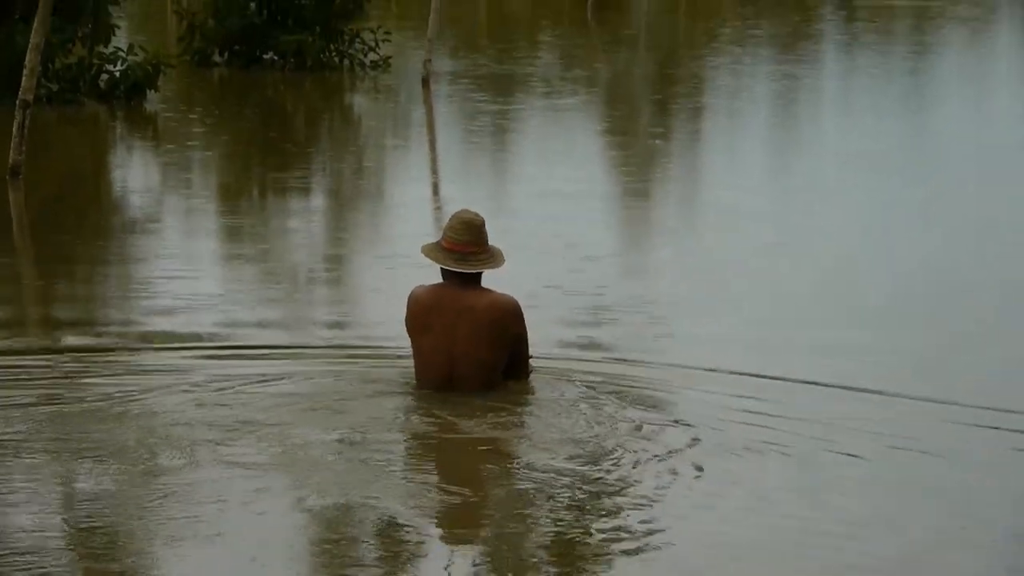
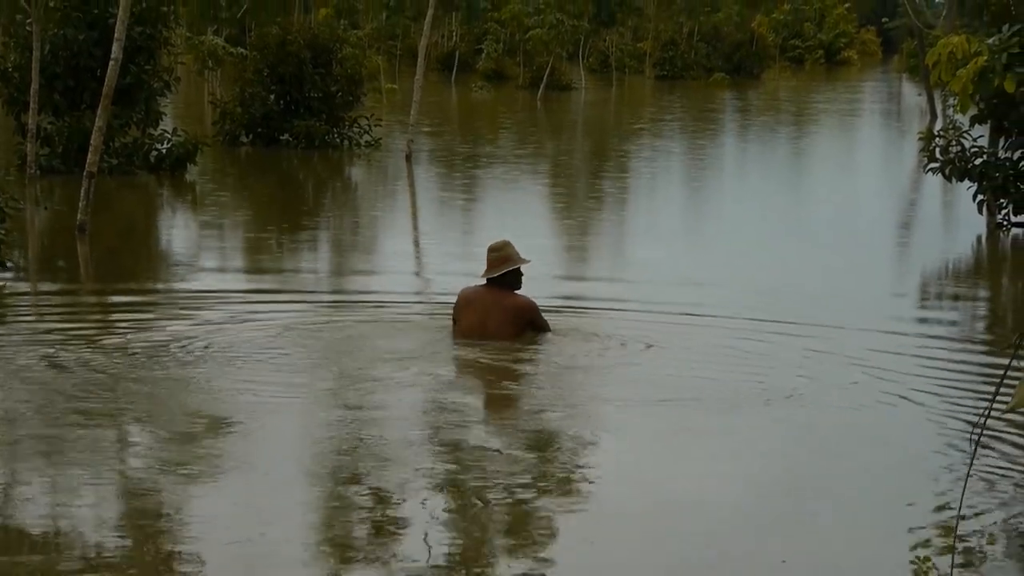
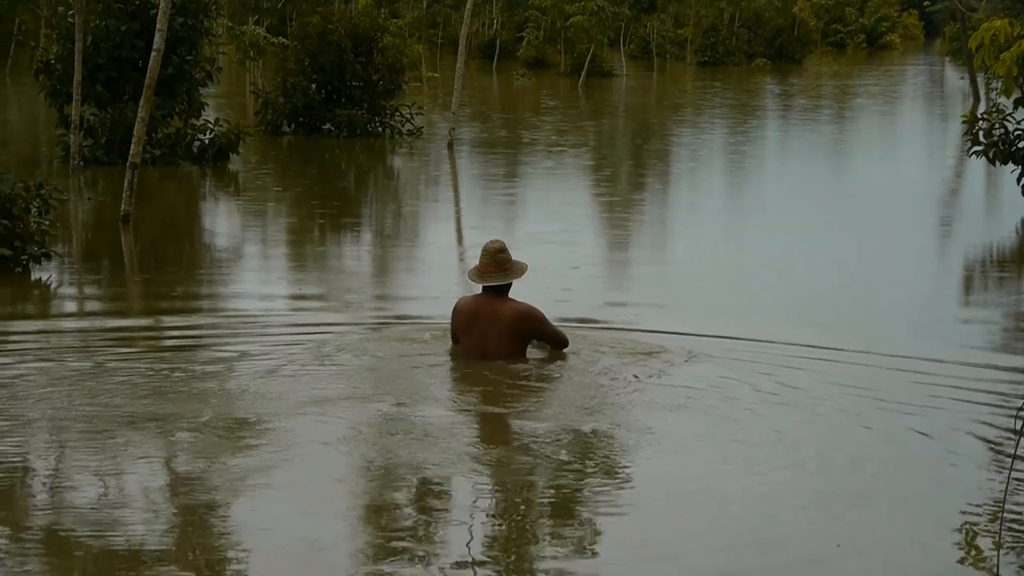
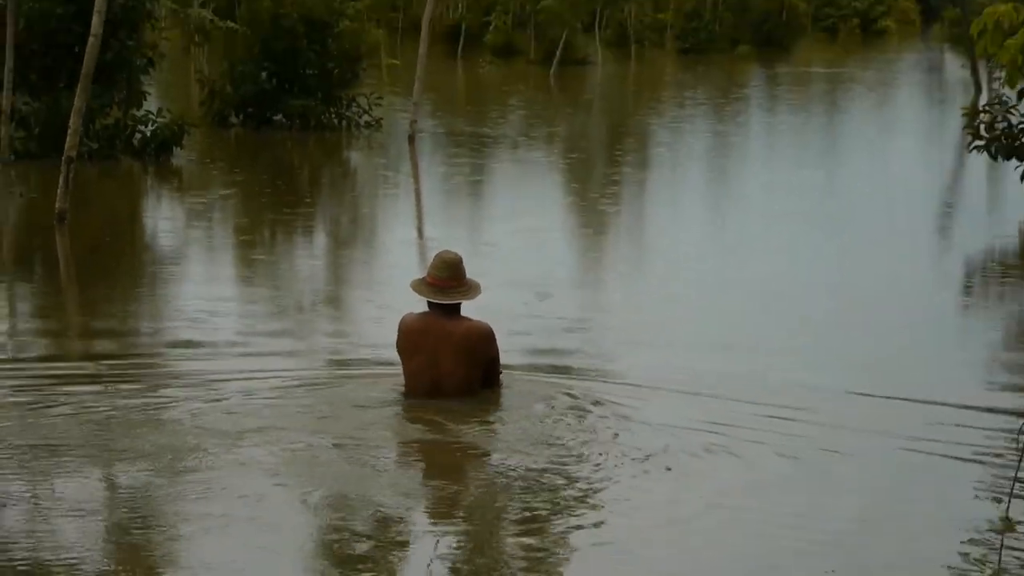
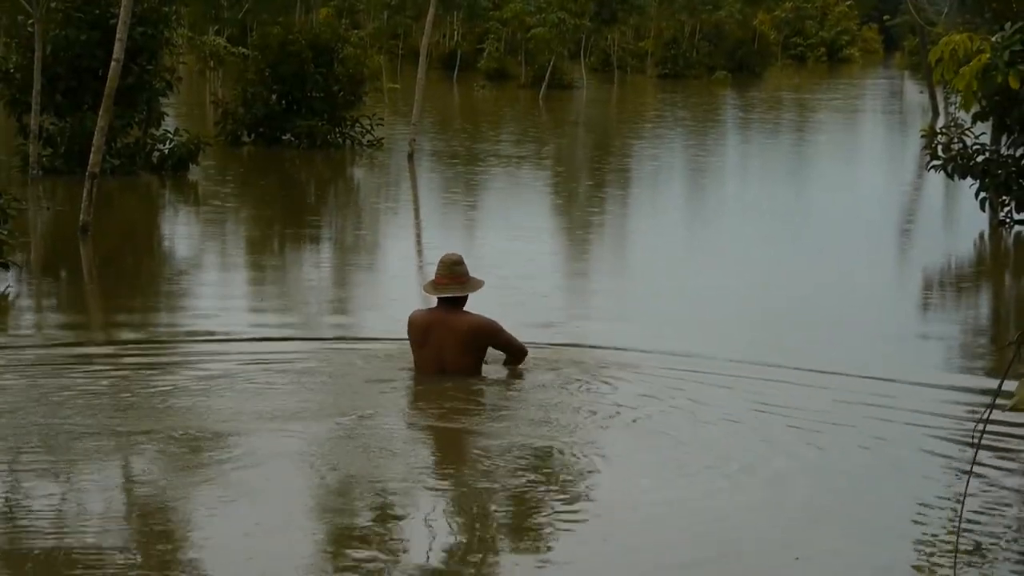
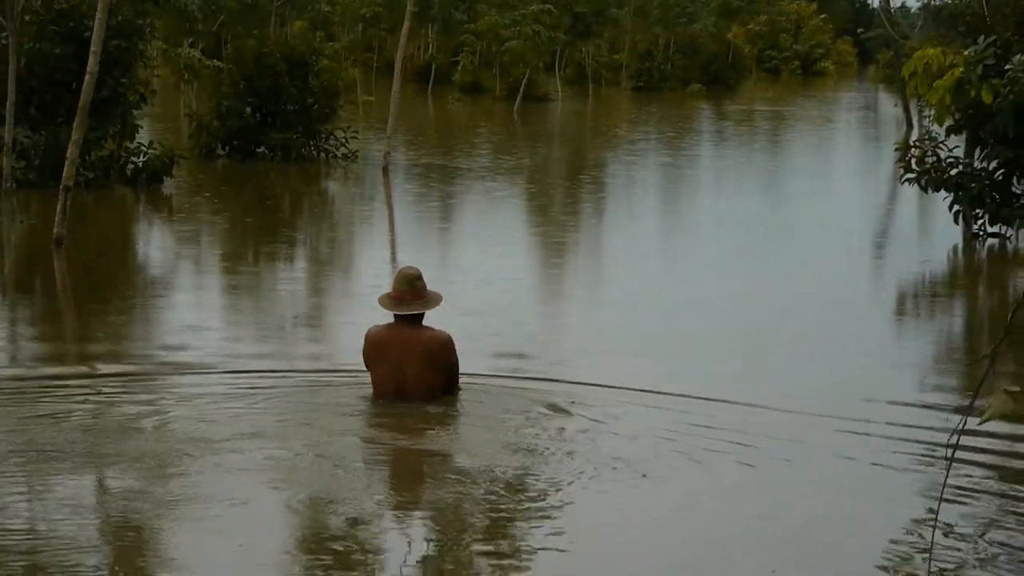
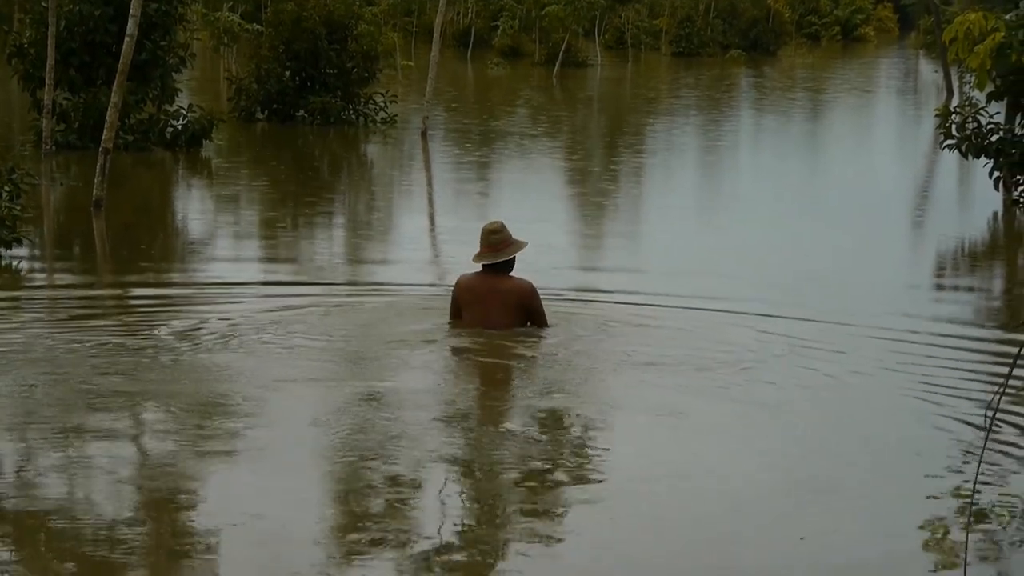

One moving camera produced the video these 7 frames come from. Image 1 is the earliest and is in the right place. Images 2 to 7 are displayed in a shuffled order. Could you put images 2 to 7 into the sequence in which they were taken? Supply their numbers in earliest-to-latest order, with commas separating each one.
4, 6, 5, 3, 7, 2
